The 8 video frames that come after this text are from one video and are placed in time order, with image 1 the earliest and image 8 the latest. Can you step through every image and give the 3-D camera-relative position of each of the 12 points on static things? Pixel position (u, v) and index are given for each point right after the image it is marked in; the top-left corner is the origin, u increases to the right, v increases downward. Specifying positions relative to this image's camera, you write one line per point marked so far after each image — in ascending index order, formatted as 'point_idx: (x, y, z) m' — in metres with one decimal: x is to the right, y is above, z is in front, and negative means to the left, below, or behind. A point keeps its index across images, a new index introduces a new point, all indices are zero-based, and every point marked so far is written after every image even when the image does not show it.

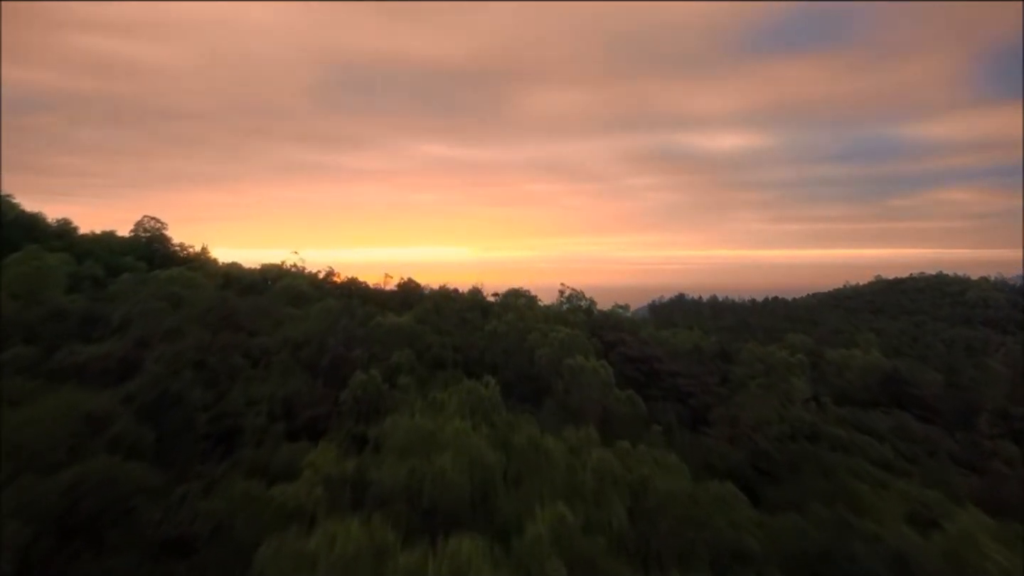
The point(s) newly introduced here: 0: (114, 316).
0: (-10.3, -0.7, +9.0) m
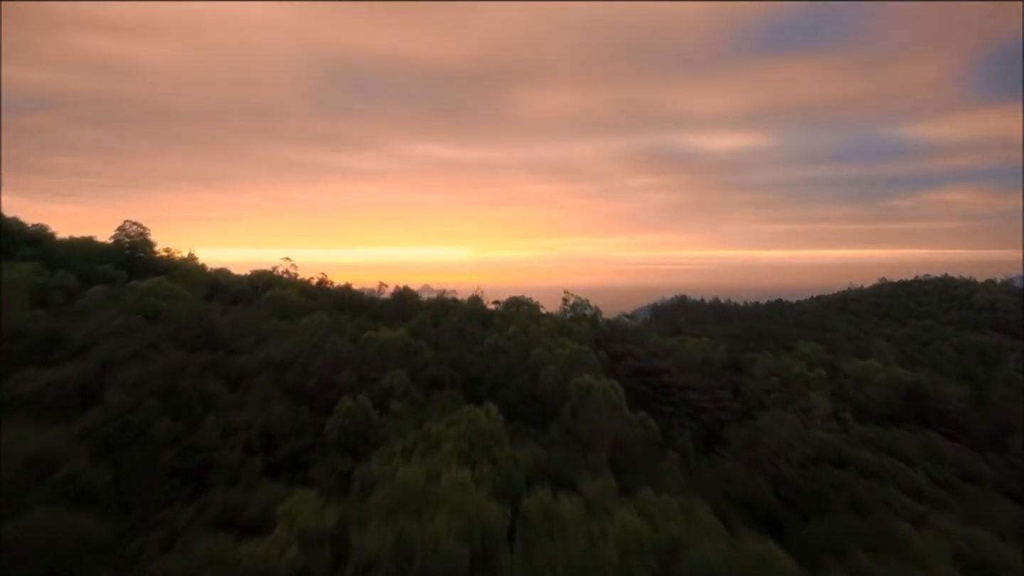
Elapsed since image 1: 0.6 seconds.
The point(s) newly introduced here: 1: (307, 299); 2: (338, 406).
0: (-10.2, -1.1, +8.2) m
1: (-8.4, -0.5, +14.5) m
2: (-4.1, -2.8, +8.3) m
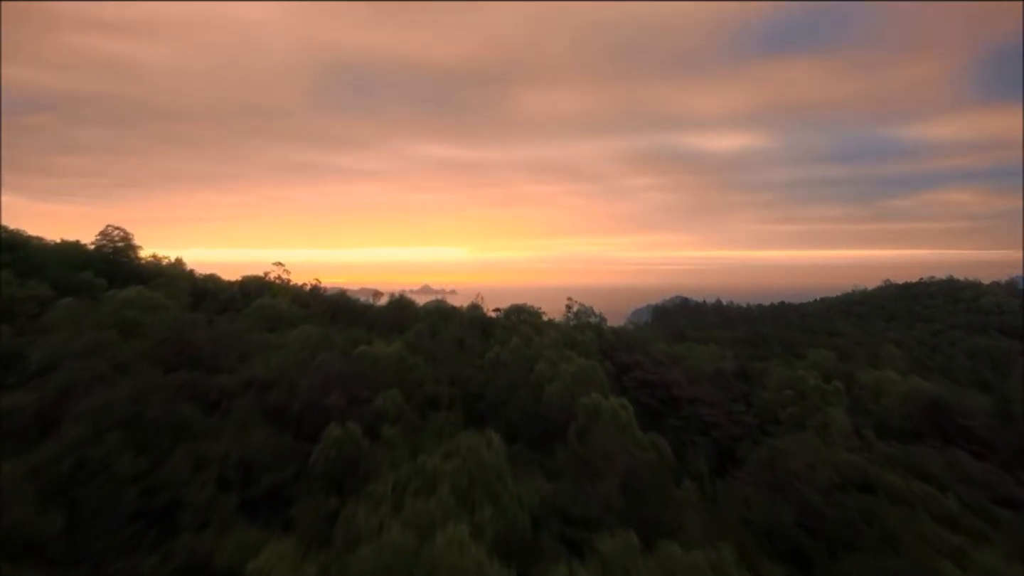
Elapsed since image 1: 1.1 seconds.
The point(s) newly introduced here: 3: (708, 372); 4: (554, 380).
0: (-10.1, -1.5, +7.5) m
1: (-8.4, -0.8, +13.7) m
2: (-4.0, -3.1, +7.6) m
3: (+8.8, -3.9, +15.9) m
4: (+1.2, -2.7, +10.4) m
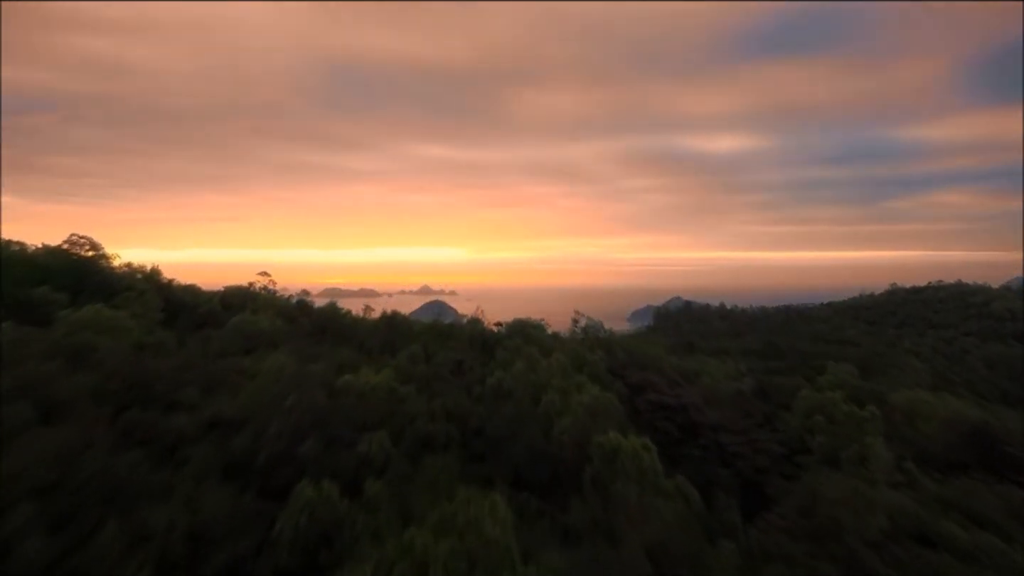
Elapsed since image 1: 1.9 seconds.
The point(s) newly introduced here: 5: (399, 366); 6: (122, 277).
0: (-10.0, -2.0, +6.2) m
1: (-8.2, -1.4, +12.5) m
2: (-3.9, -3.7, +6.3) m
3: (+8.9, -4.5, +14.7) m
4: (+1.4, -3.3, +9.1) m
5: (-3.4, -2.3, +10.4) m
6: (-15.0, +0.3, +13.5) m
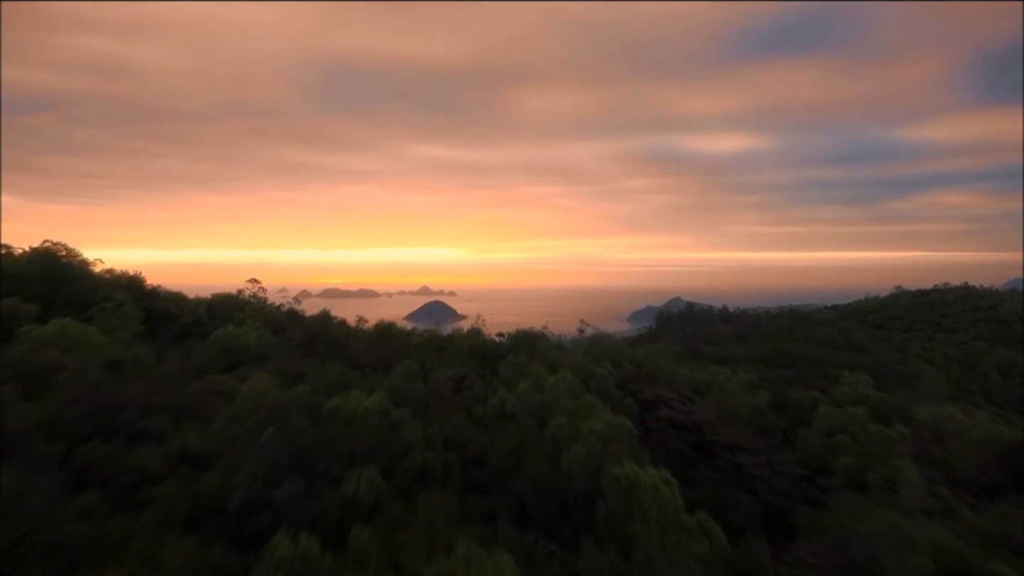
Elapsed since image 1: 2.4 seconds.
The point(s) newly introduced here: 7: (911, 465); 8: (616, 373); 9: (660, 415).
0: (-9.8, -2.3, +5.4) m
1: (-8.1, -1.8, +11.7) m
2: (-3.8, -4.0, +5.5) m
3: (+9.0, -4.8, +13.9) m
4: (+1.5, -3.6, +8.3) m
5: (-3.2, -2.7, +9.6) m
6: (-14.9, 0.0, +12.6) m
7: (+12.6, -5.6, +11.1) m
8: (+4.1, -3.3, +13.9) m
9: (+5.4, -4.6, +12.7) m
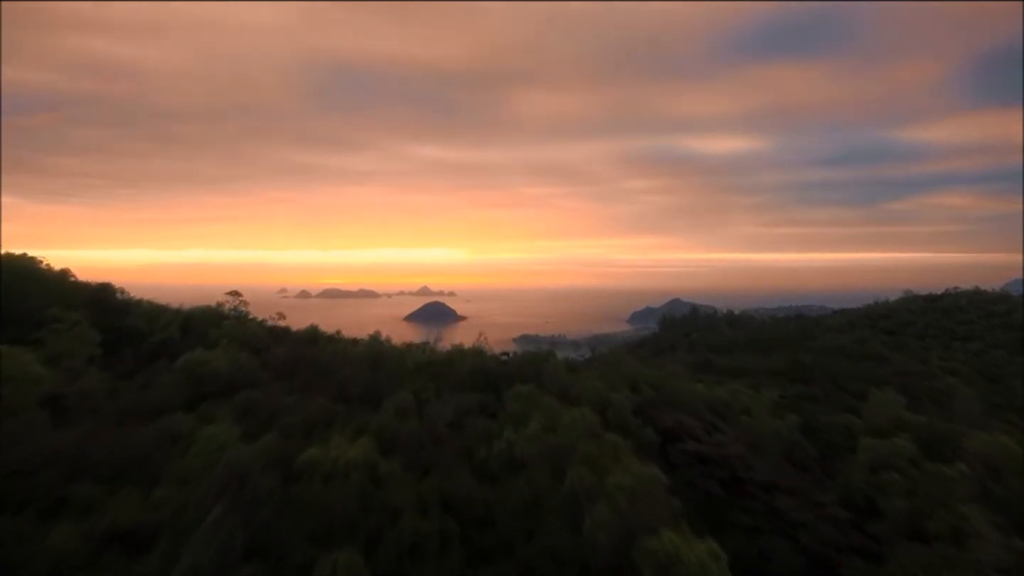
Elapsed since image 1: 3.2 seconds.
0: (-9.6, -2.9, +4.0) m
1: (-7.9, -2.3, +10.3) m
2: (-3.6, -4.6, +4.1) m
3: (+9.2, -5.4, +12.5) m
4: (+1.7, -4.2, +6.9) m
5: (-3.0, -3.2, +8.2) m
6: (-14.7, -0.6, +11.2) m
7: (+12.8, -6.1, +9.7) m
8: (+4.3, -3.9, +12.5) m
9: (+5.6, -5.2, +11.3) m
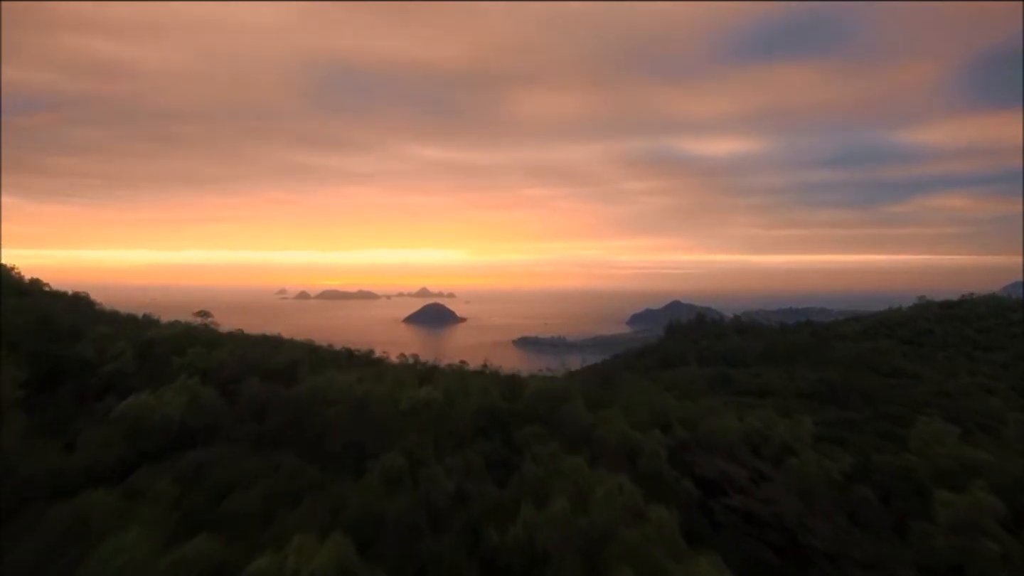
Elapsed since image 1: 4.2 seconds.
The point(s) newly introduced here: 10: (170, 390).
0: (-9.3, -3.6, +2.1) m
1: (-7.6, -3.0, +8.4) m
2: (-3.2, -5.3, +2.3) m
3: (+9.6, -6.1, +10.7) m
4: (+2.1, -4.9, +5.1) m
5: (-2.7, -4.0, +6.3) m
6: (-14.3, -1.3, +9.4) m
7: (+13.1, -6.9, +7.9) m
8: (+4.6, -4.6, +10.6) m
9: (+5.9, -5.9, +9.5) m
10: (-8.7, -2.7, +8.9) m
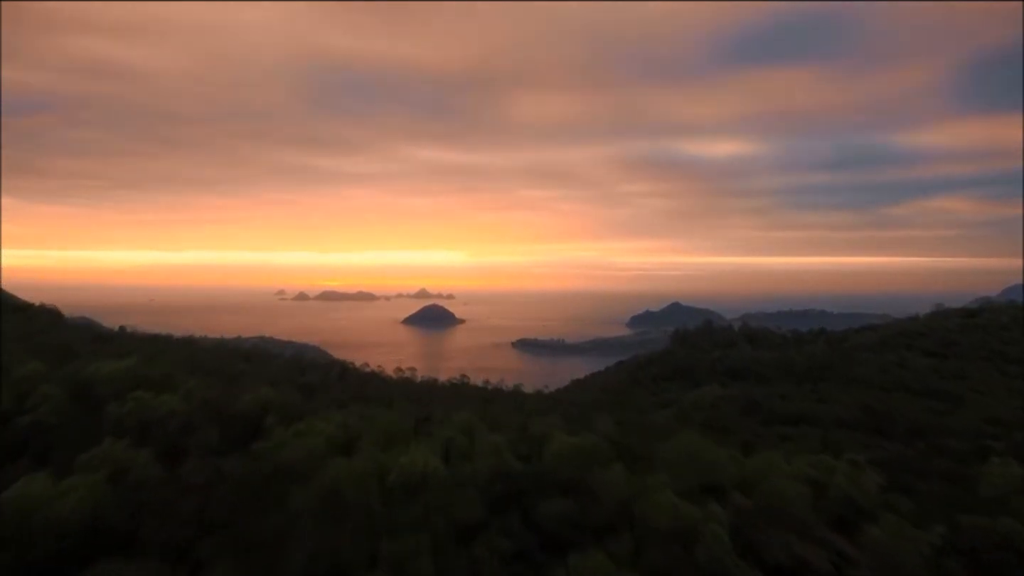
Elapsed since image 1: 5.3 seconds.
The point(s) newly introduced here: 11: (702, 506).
0: (-8.8, -4.4, -0.1) m
1: (-7.1, -3.8, +6.2) m
2: (-2.7, -6.1, +0.1) m
3: (+10.1, -7.0, +8.5) m
4: (+2.6, -5.7, +2.9) m
5: (-2.2, -4.8, +4.1) m
6: (-13.8, -2.1, +7.2) m
7: (+13.6, -7.7, +5.8) m
8: (+5.1, -5.5, +8.5) m
9: (+6.4, -6.7, +7.3) m
10: (-8.2, -3.5, +6.7) m
11: (+4.5, -5.2, +8.2) m
